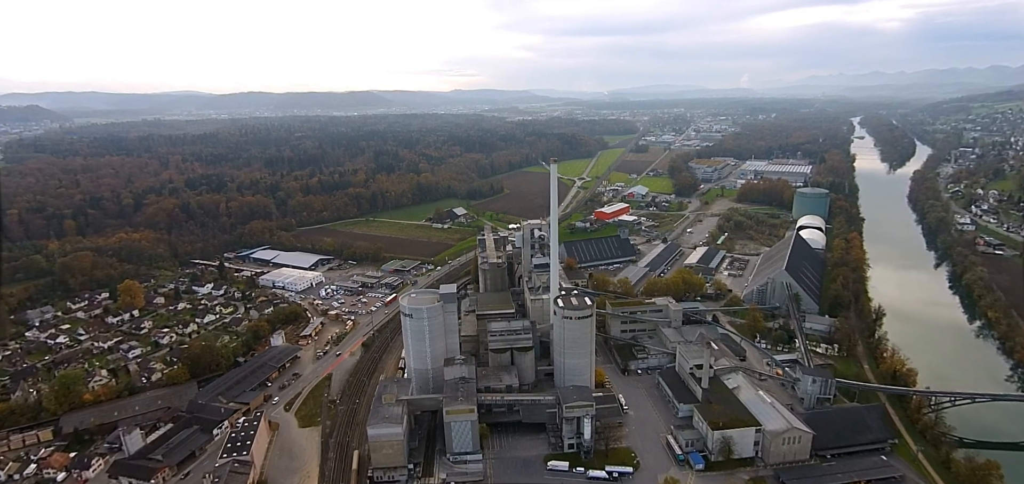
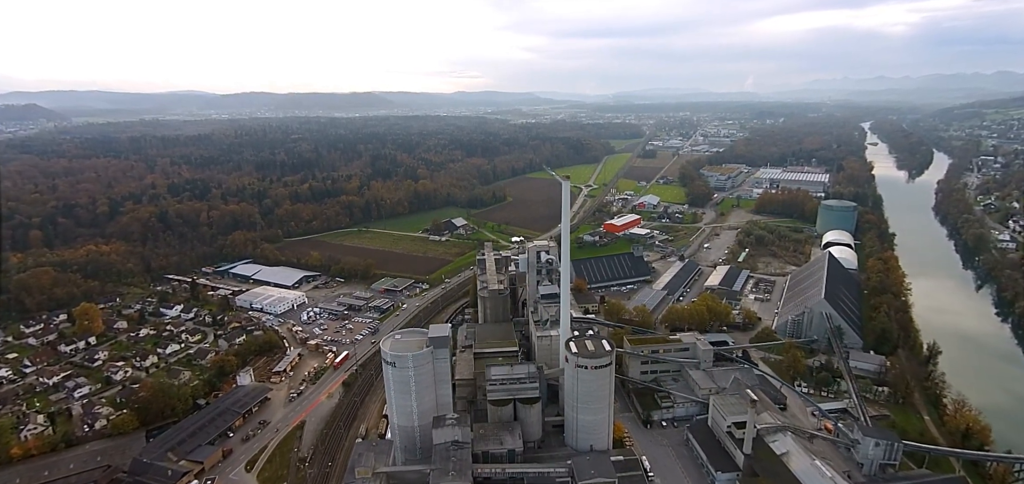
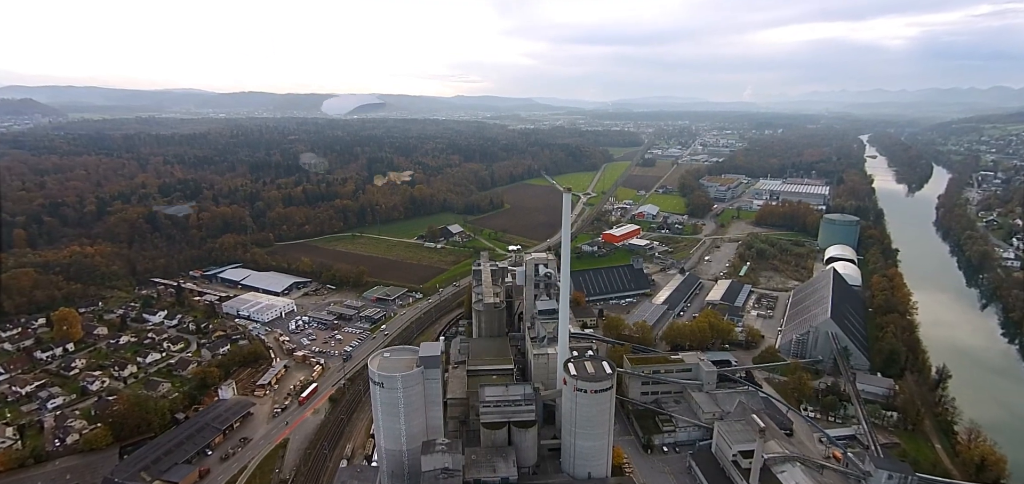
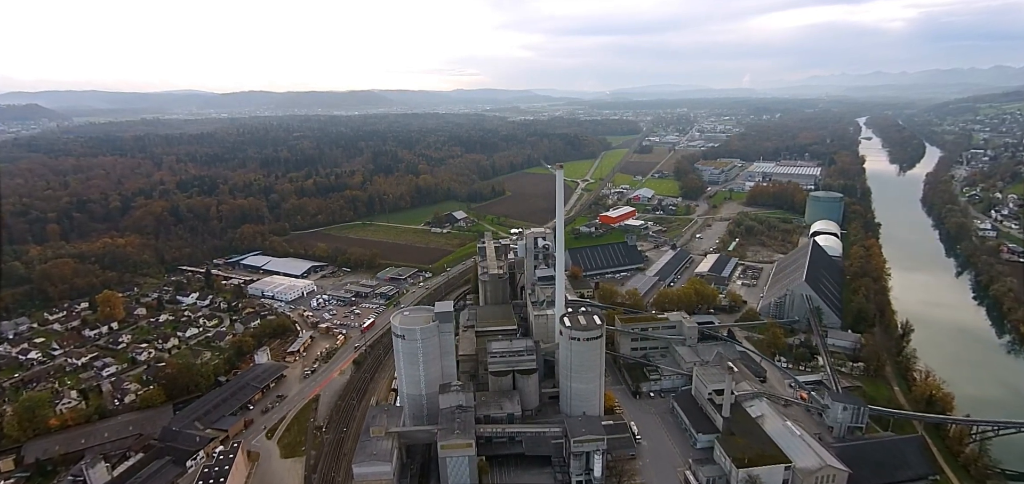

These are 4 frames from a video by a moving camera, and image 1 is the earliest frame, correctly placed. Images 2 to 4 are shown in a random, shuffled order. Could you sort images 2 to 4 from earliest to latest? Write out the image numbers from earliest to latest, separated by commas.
4, 2, 3
